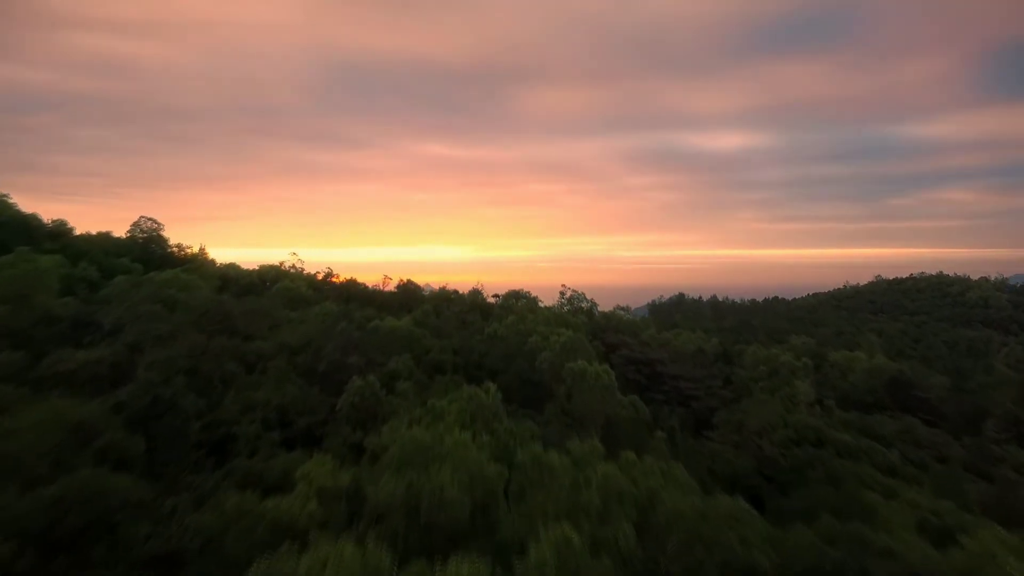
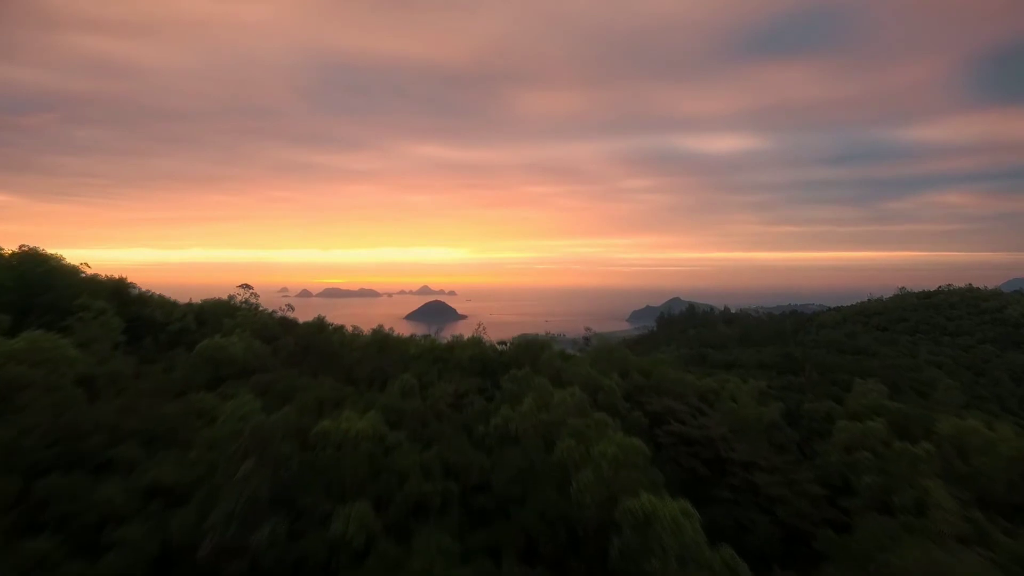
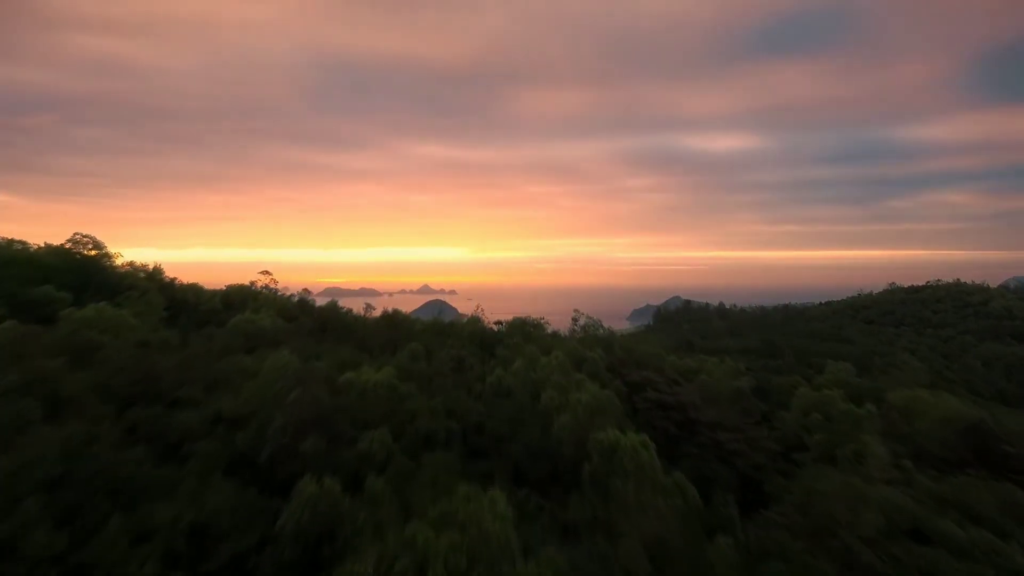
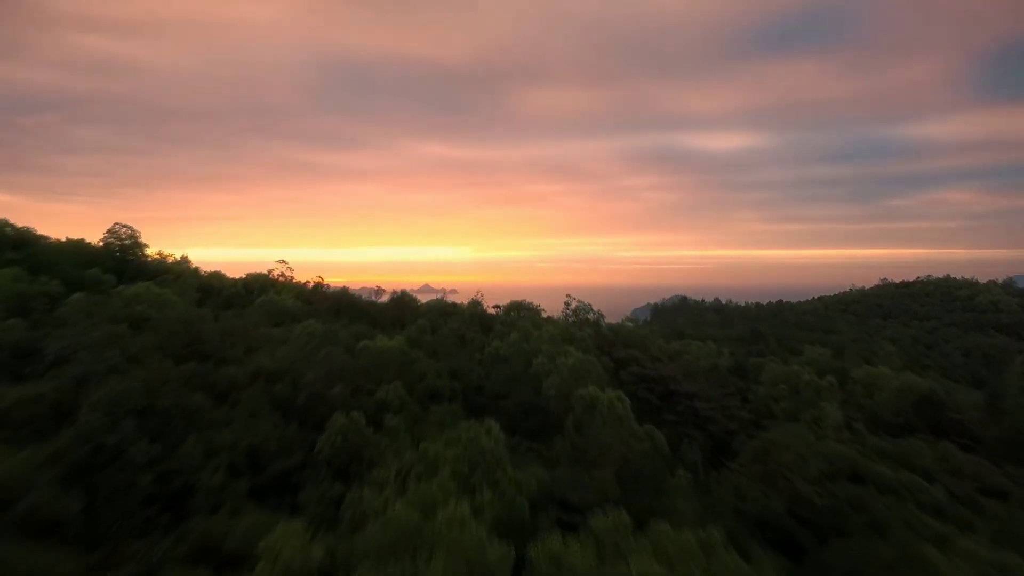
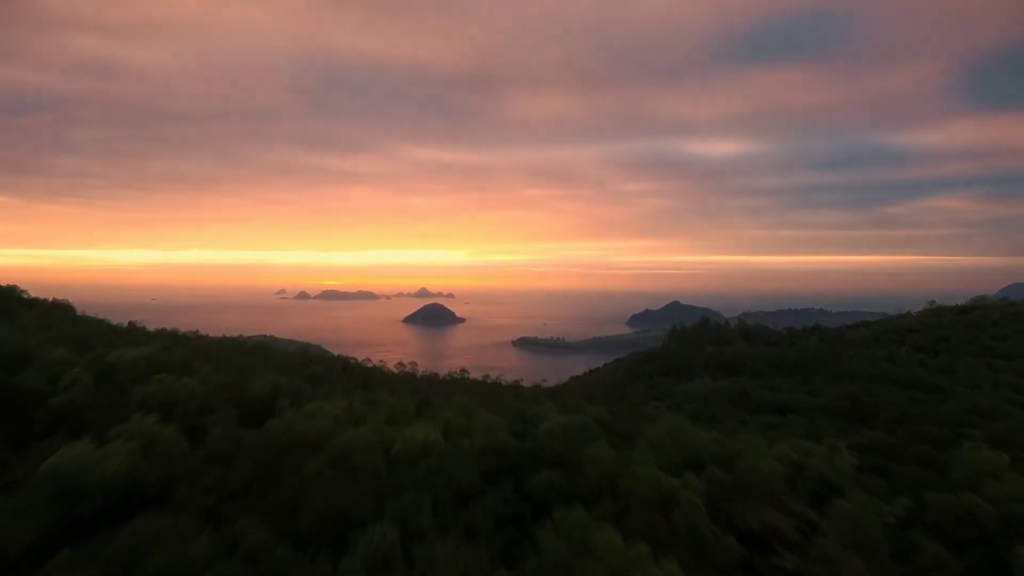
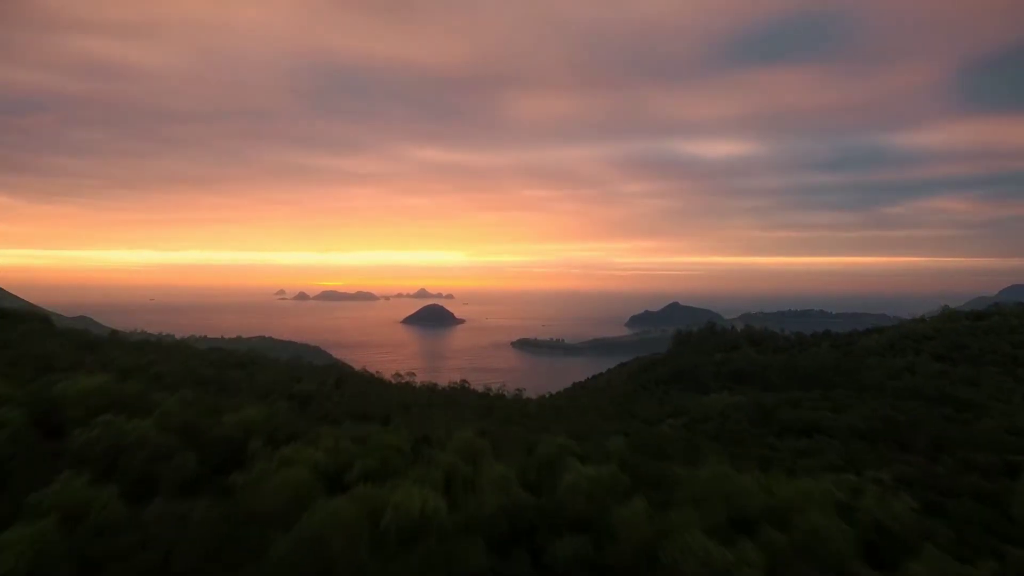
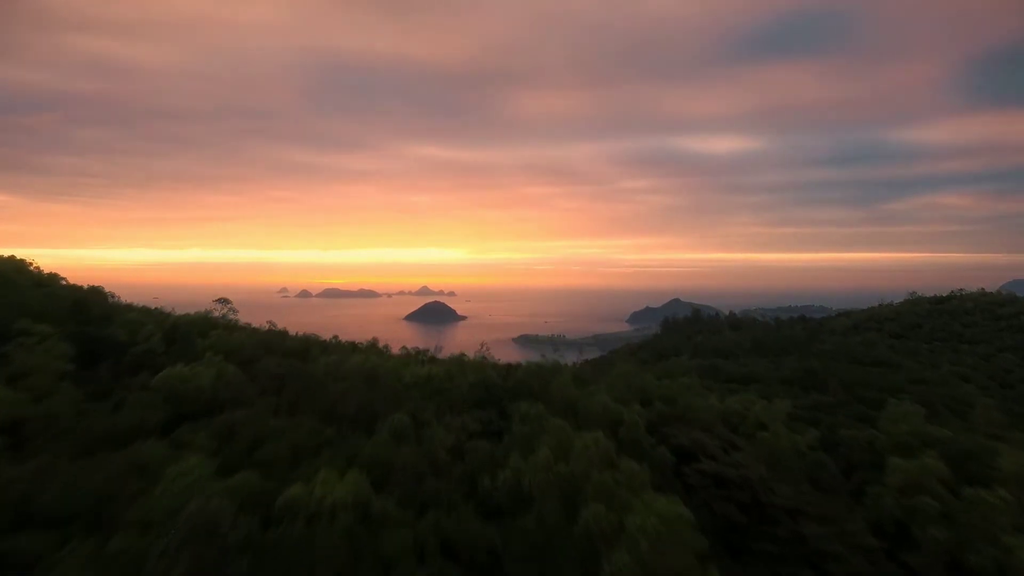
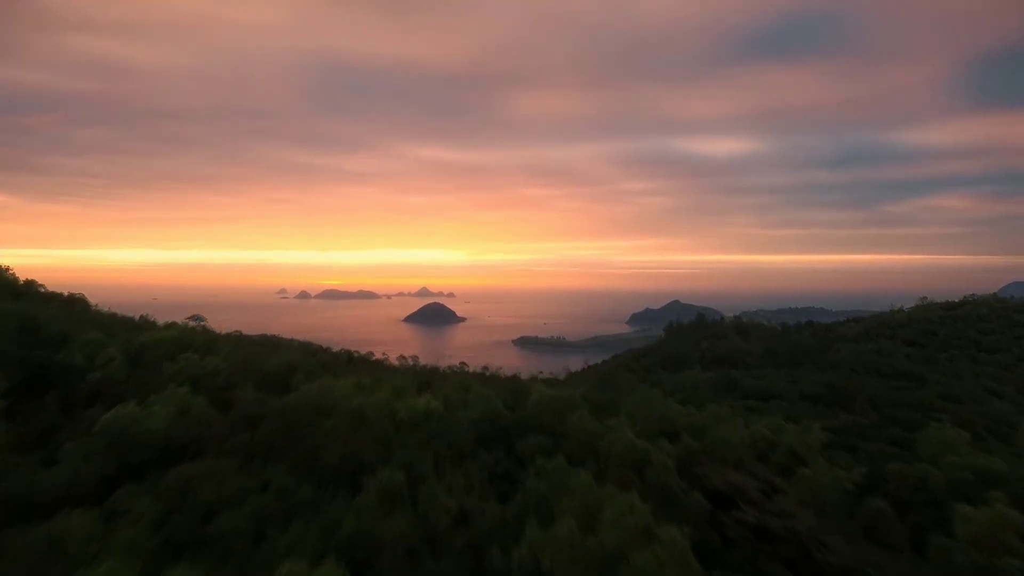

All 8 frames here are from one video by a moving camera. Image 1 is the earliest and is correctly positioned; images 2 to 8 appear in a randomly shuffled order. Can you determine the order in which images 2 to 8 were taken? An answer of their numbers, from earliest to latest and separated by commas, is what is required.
4, 3, 2, 7, 8, 5, 6
